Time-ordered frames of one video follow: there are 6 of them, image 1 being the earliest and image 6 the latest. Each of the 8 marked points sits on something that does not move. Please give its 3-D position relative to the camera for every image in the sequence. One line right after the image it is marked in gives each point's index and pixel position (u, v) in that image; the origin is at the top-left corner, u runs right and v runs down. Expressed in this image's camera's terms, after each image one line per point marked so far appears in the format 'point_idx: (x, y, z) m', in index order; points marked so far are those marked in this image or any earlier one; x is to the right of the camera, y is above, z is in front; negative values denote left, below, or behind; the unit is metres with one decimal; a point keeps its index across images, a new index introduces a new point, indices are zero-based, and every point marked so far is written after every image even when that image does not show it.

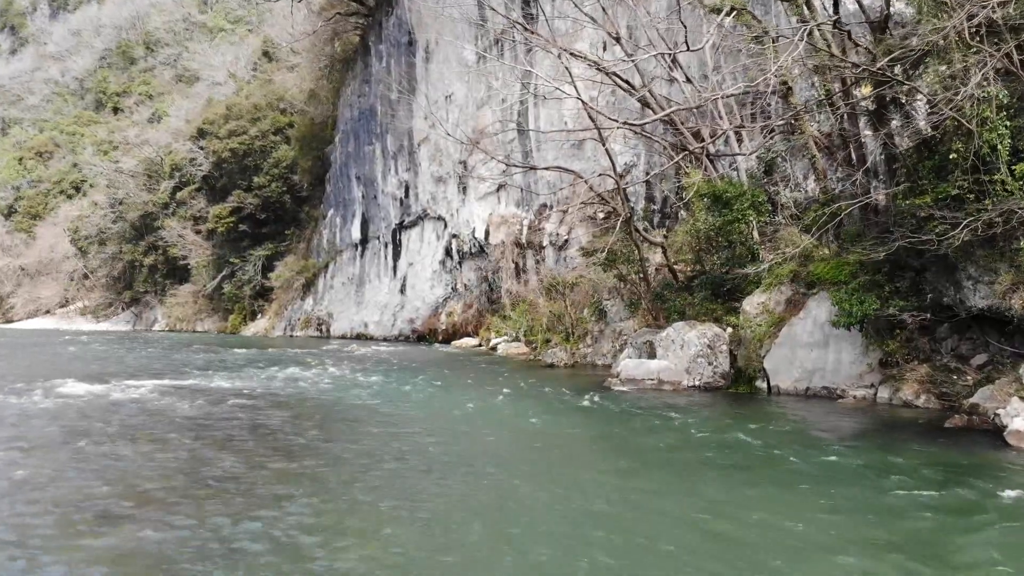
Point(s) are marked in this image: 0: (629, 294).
0: (+2.6, -0.2, +15.3) m
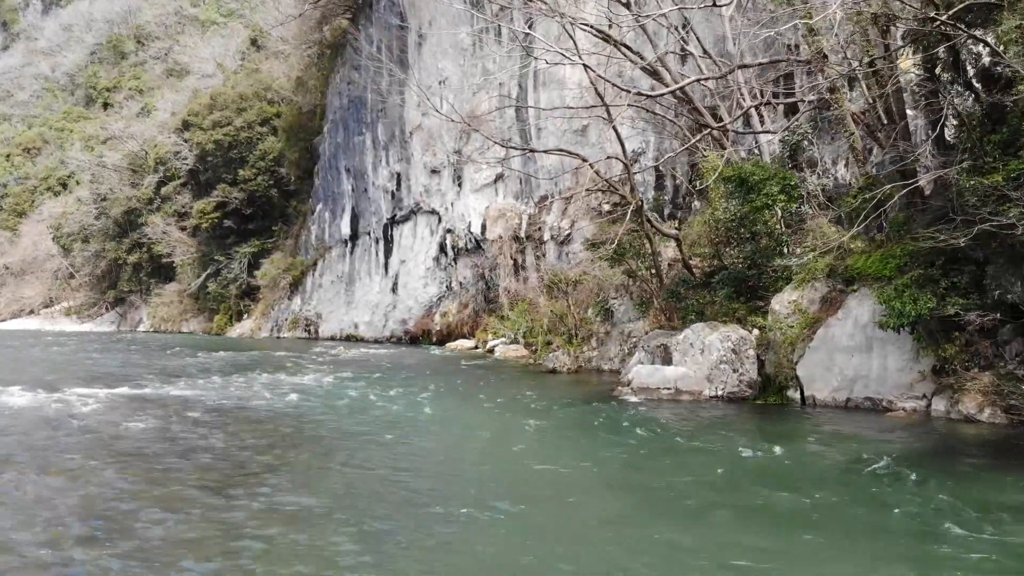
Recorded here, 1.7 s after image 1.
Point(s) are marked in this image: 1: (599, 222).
0: (+2.5, -0.1, +13.8) m
1: (+1.9, +1.4, +15.4) m
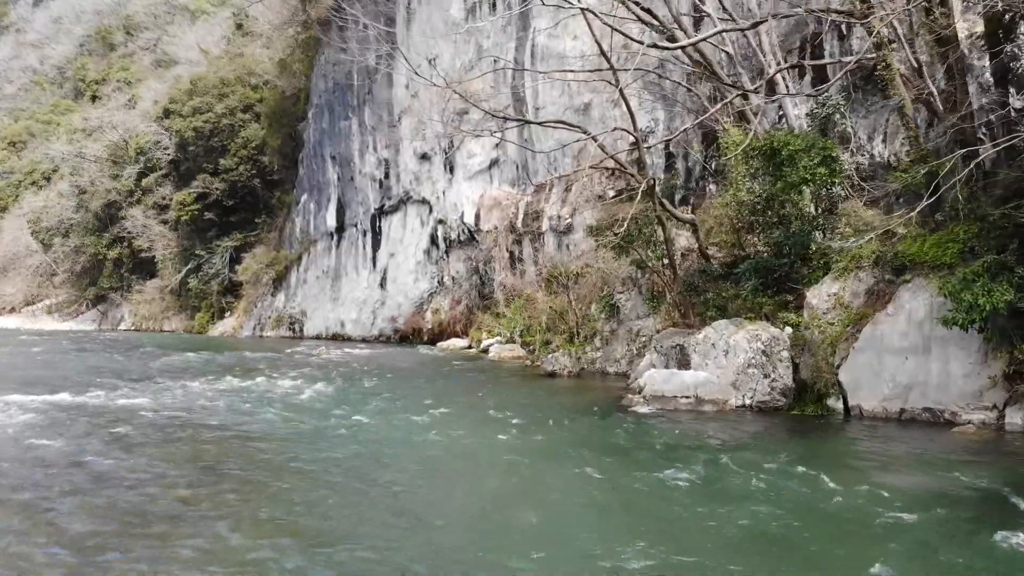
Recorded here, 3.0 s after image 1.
0: (+2.4, 0.0, +12.3) m
1: (+1.8, +1.6, +13.8) m
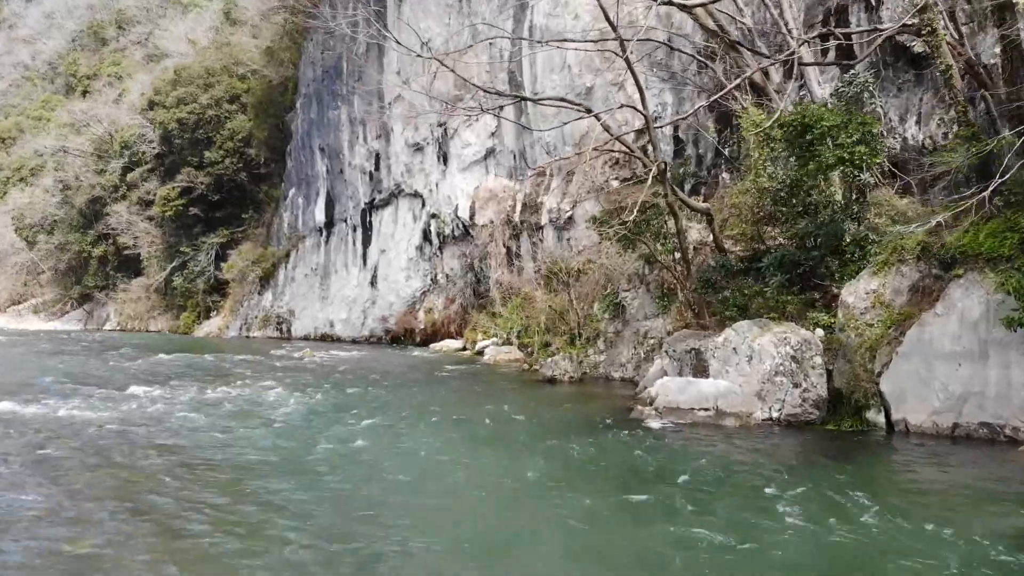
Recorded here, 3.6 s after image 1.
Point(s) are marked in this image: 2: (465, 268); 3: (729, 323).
0: (+2.3, +0.1, +11.2) m
1: (+1.7, +1.6, +12.7) m
2: (-1.2, +0.5, +18.2) m
3: (+2.9, -0.5, +9.6) m
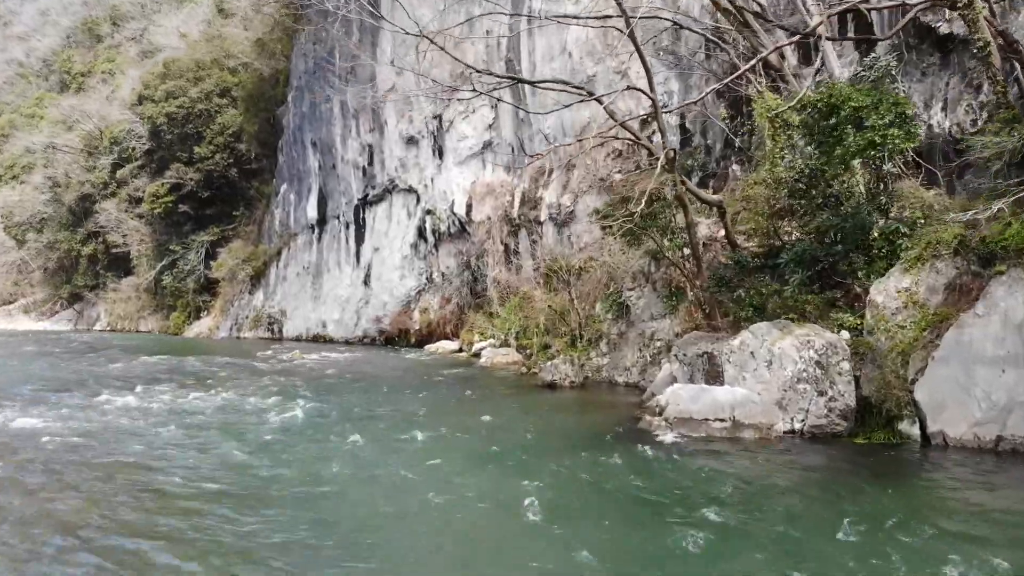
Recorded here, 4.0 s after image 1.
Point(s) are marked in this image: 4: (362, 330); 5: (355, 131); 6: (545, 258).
0: (+2.3, +0.1, +10.5) m
1: (+1.7, +1.6, +12.0) m
2: (-1.3, +0.5, +17.5) m
3: (+2.9, -0.5, +8.9) m
4: (-4.1, -1.1, +19.3) m
5: (-4.4, +4.4, +19.8) m
6: (+0.6, +0.6, +13.8) m
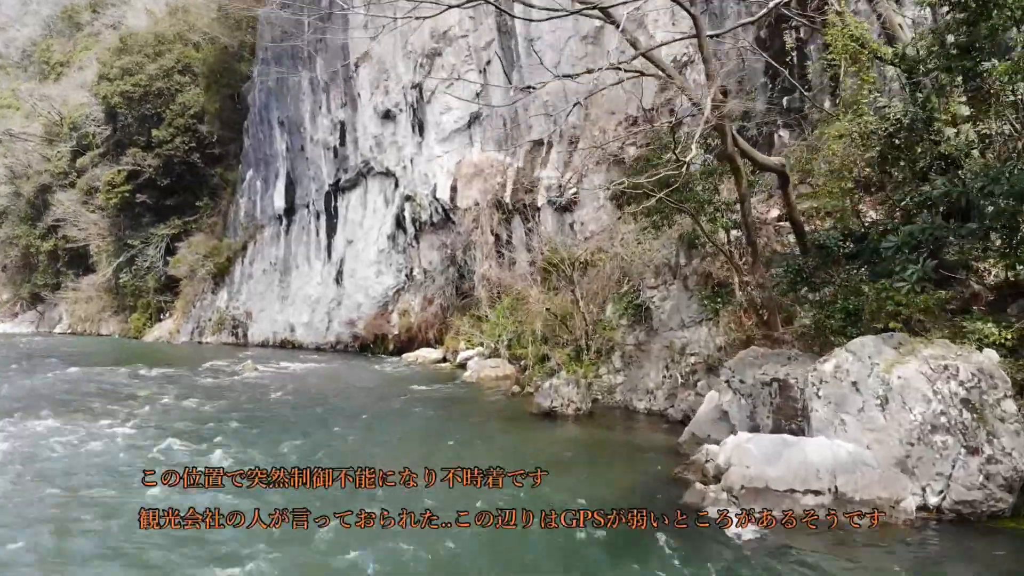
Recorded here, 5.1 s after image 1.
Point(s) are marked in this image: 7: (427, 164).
0: (+2.1, +0.1, +8.0) m
1: (+1.5, +1.7, +9.5) m
2: (-1.4, +0.6, +15.0) m
3: (+2.7, -0.4, +6.4) m
4: (-4.2, -1.1, +16.8) m
5: (-4.5, +4.4, +17.3) m
6: (+0.5, +0.6, +11.3) m
7: (-1.8, +2.6, +15.1) m
